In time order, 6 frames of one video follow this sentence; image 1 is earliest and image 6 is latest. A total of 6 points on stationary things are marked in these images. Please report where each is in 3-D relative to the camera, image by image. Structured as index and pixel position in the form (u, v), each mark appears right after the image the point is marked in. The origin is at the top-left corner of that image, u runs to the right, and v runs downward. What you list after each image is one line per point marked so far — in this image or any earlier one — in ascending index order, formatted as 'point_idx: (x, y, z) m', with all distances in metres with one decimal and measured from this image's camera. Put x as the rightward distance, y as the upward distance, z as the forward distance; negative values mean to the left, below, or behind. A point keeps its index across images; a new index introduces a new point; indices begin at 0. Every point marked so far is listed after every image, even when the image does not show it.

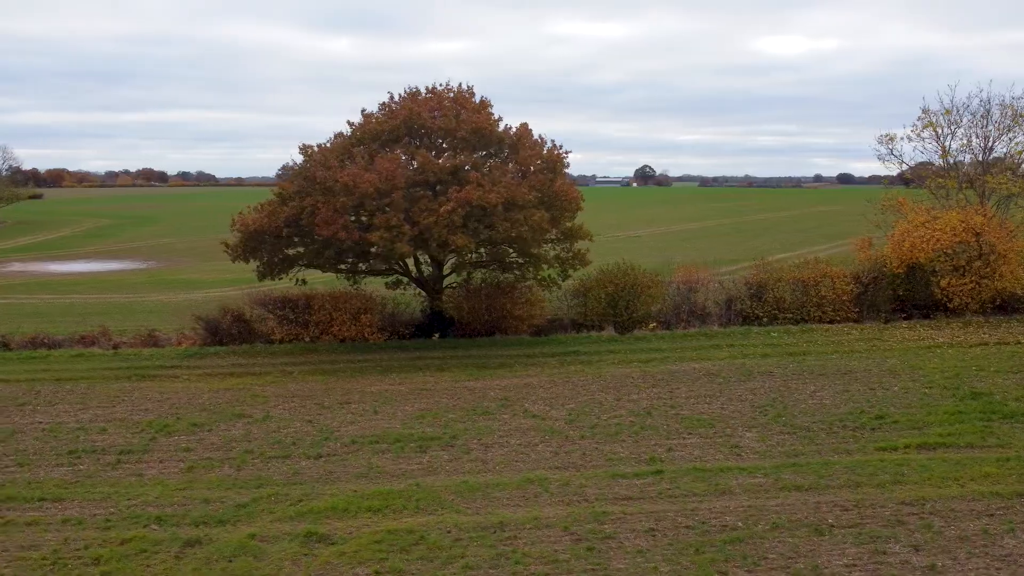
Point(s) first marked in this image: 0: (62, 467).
0: (-6.1, -2.5, +11.8) m
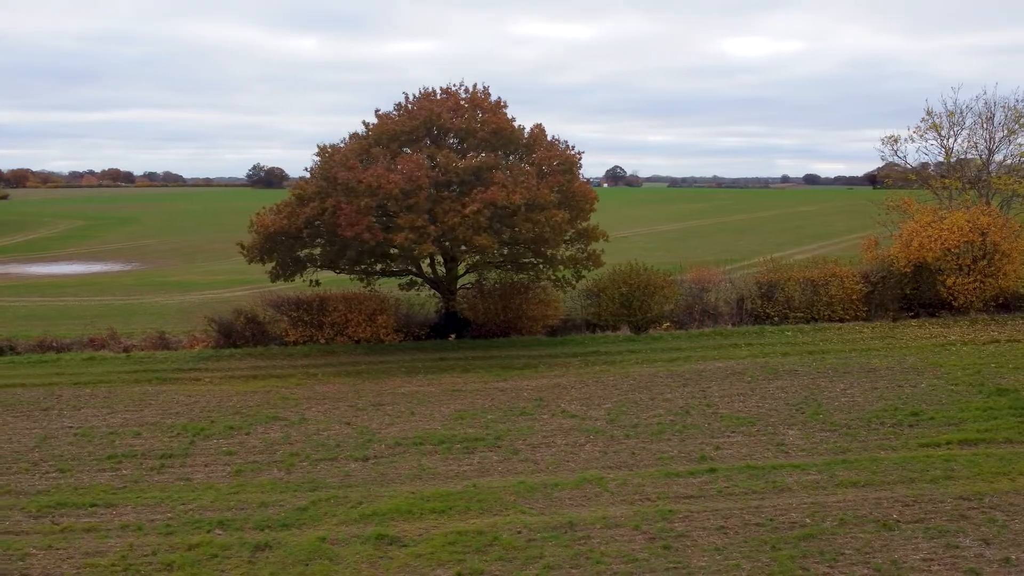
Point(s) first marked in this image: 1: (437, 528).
0: (-5.5, -2.5, +11.6) m
1: (-0.8, -2.6, +9.5) m
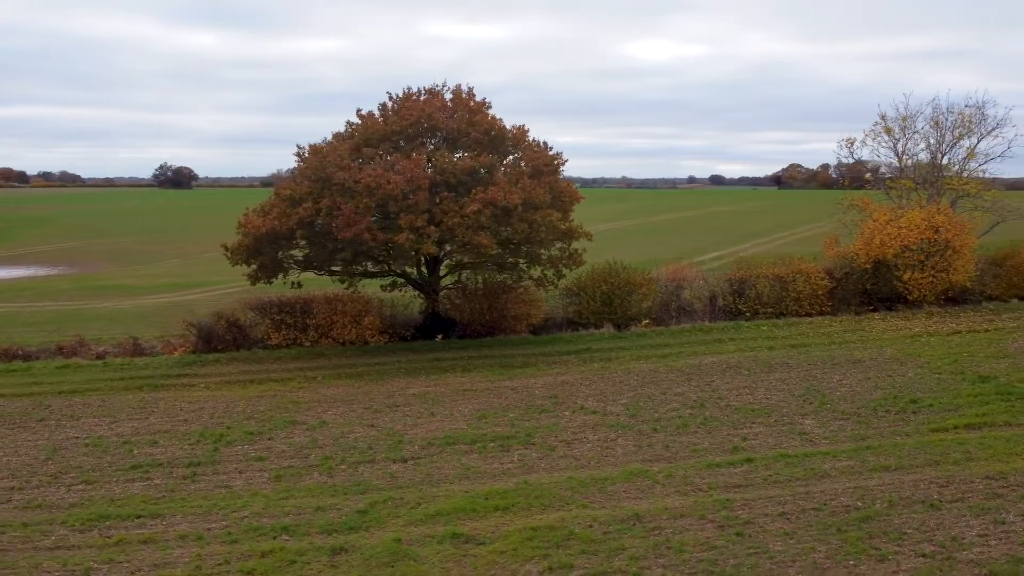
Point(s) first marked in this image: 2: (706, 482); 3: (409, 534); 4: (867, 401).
0: (-4.9, -2.5, +11.2) m
1: (0.0, -2.6, +9.6) m
2: (+2.4, -2.4, +10.8) m
3: (-1.1, -2.7, +9.4) m
4: (+5.8, -1.9, +14.1) m
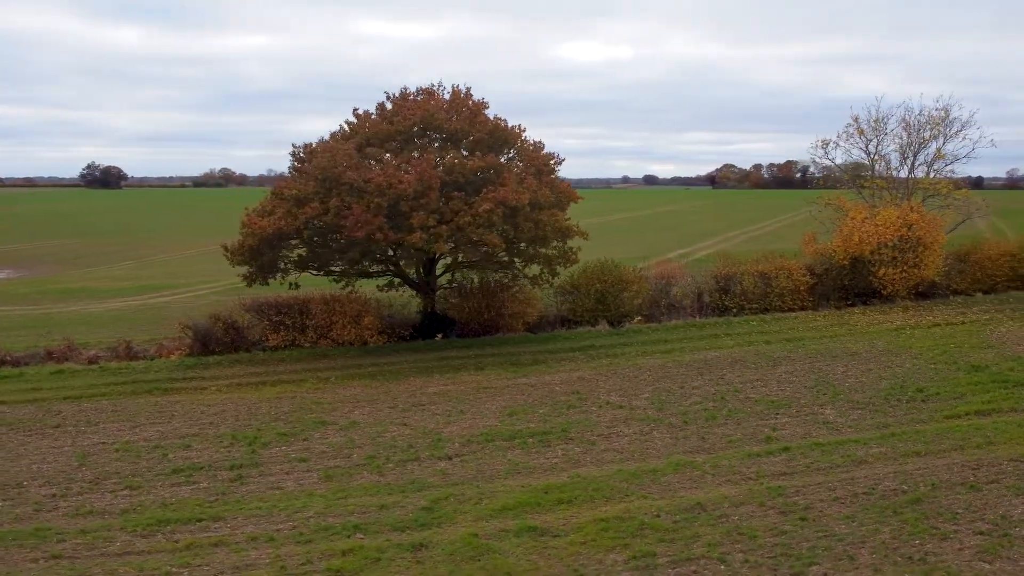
0: (-4.2, -2.5, +11.1) m
1: (+0.7, -2.6, +9.8) m
2: (+3.1, -2.4, +11.2) m
3: (-0.3, -2.7, +9.5) m
4: (+6.2, -1.8, +14.8) m
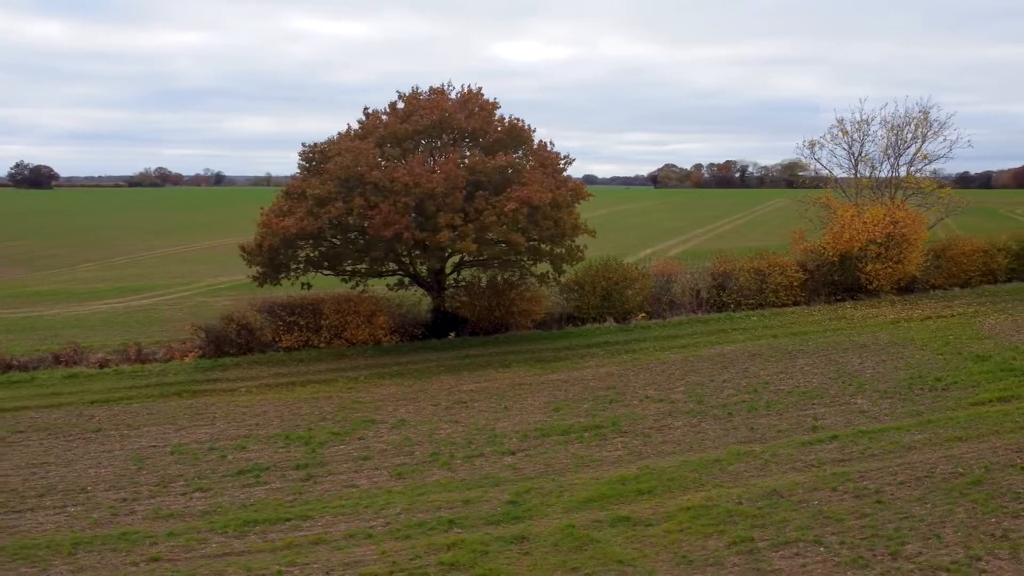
0: (-3.3, -2.5, +11.0) m
1: (+1.8, -2.5, +10.1) m
2: (+4.0, -2.3, +11.6) m
3: (+0.7, -2.6, +9.7) m
4: (+6.9, -1.7, +15.4) m
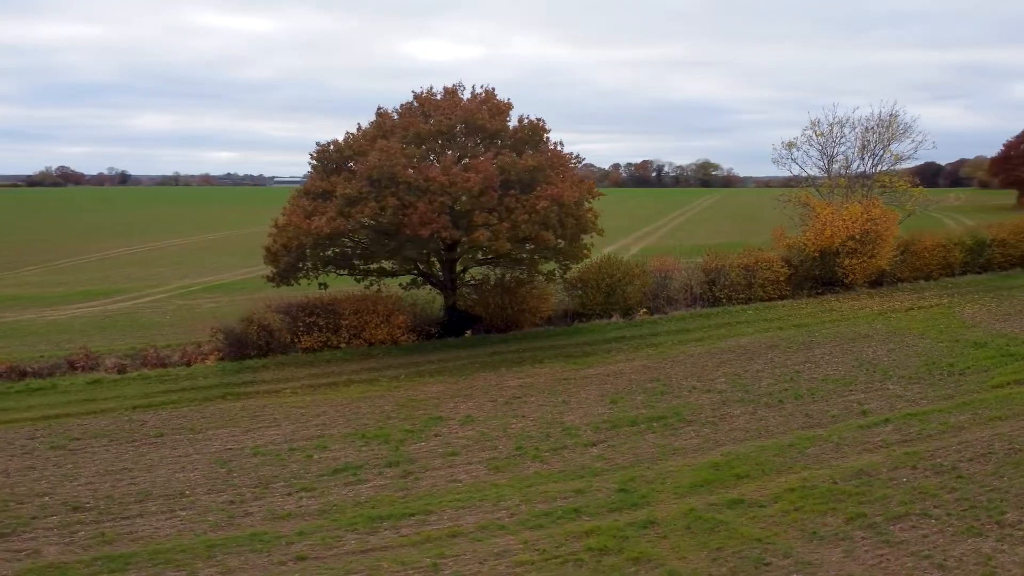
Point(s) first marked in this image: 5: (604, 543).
0: (-2.0, -2.5, +11.1) m
1: (+3.1, -2.5, +10.6) m
2: (+5.2, -2.2, +12.4) m
3: (+2.1, -2.6, +10.2) m
4: (+7.7, -1.5, +16.5) m
5: (+0.9, -2.7, +9.2) m
